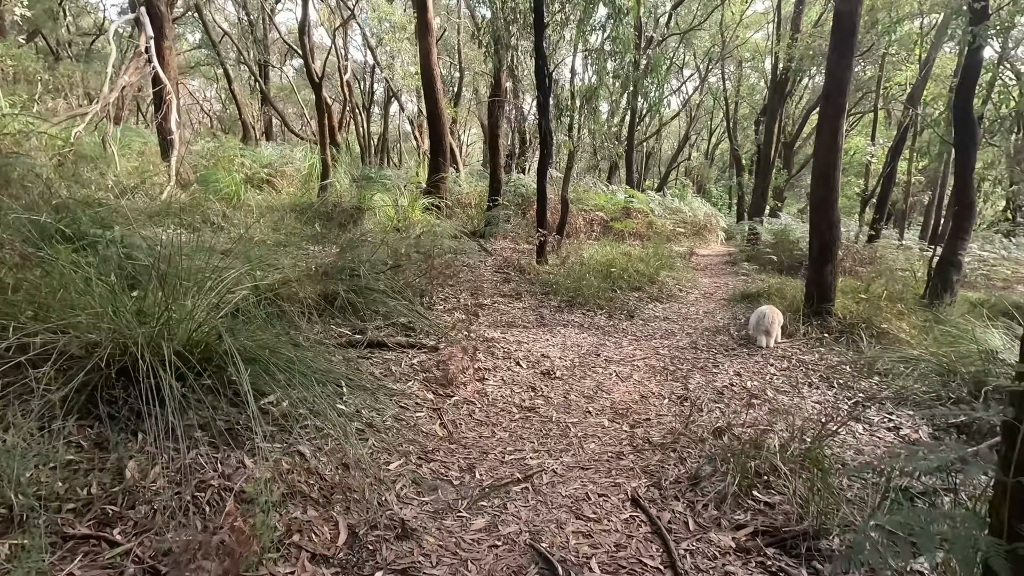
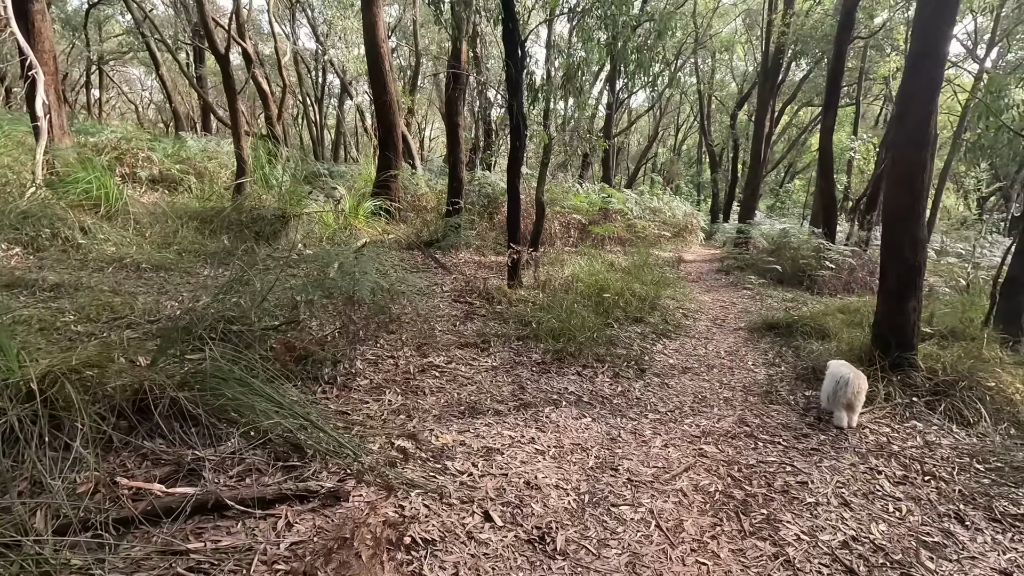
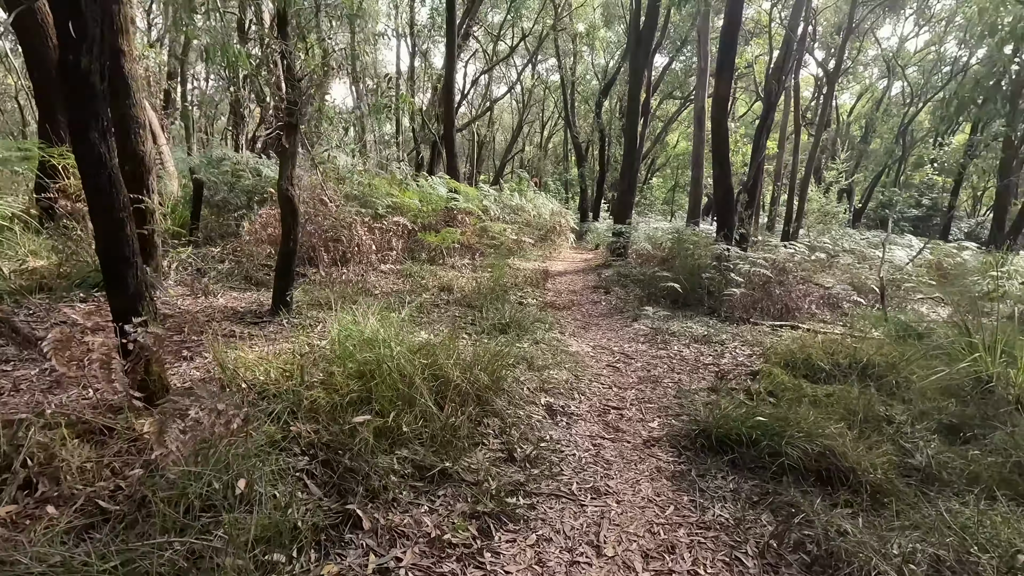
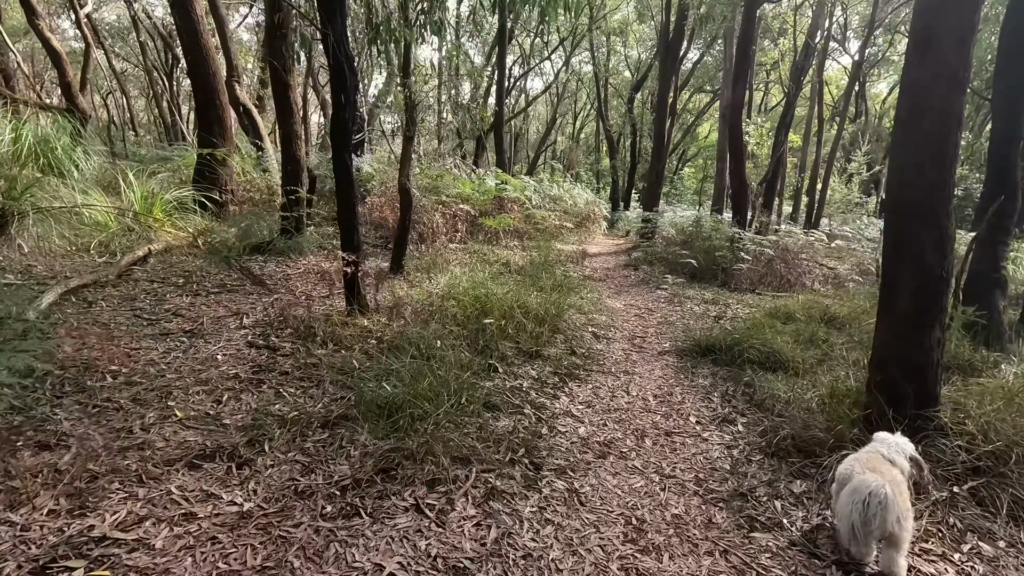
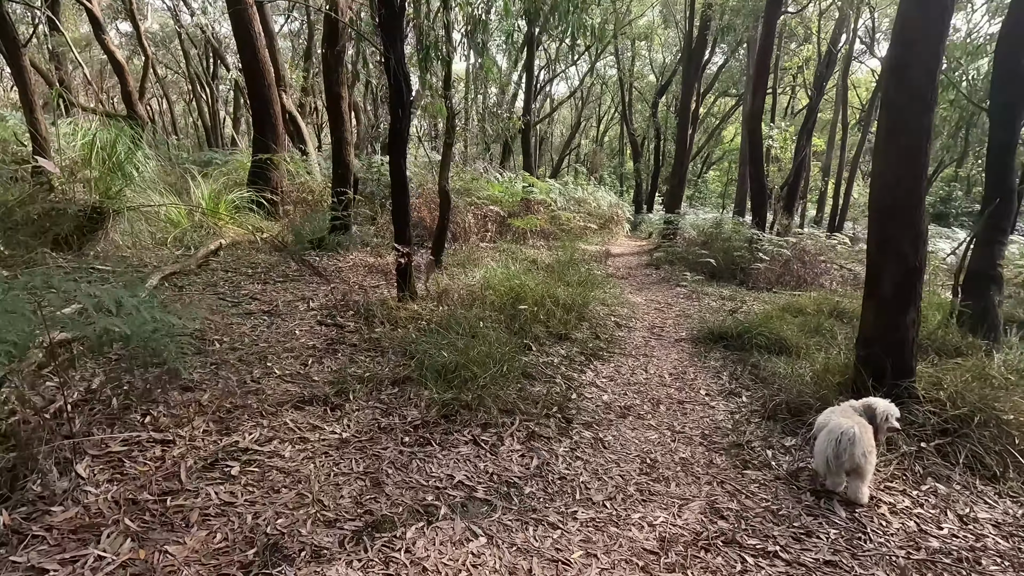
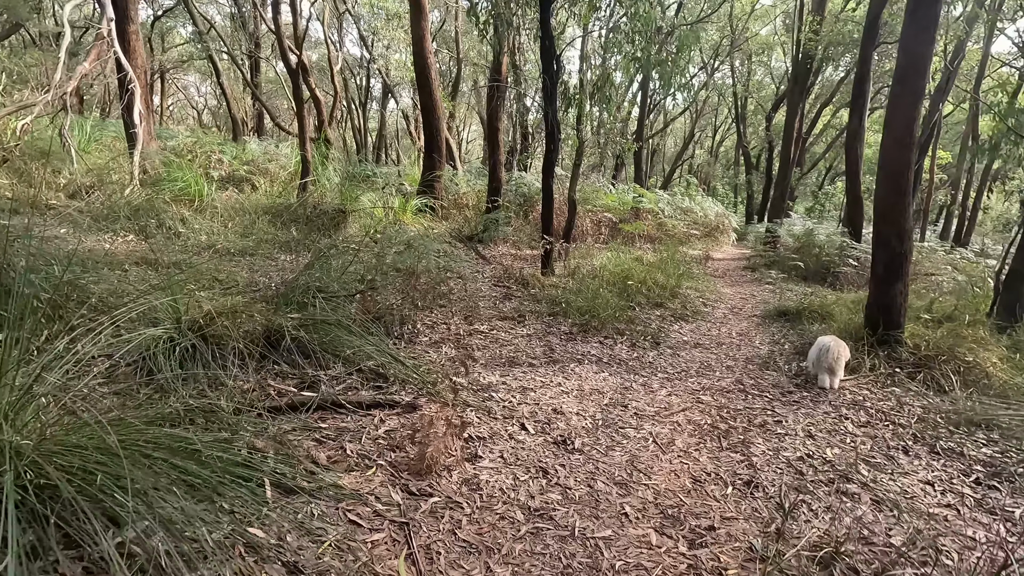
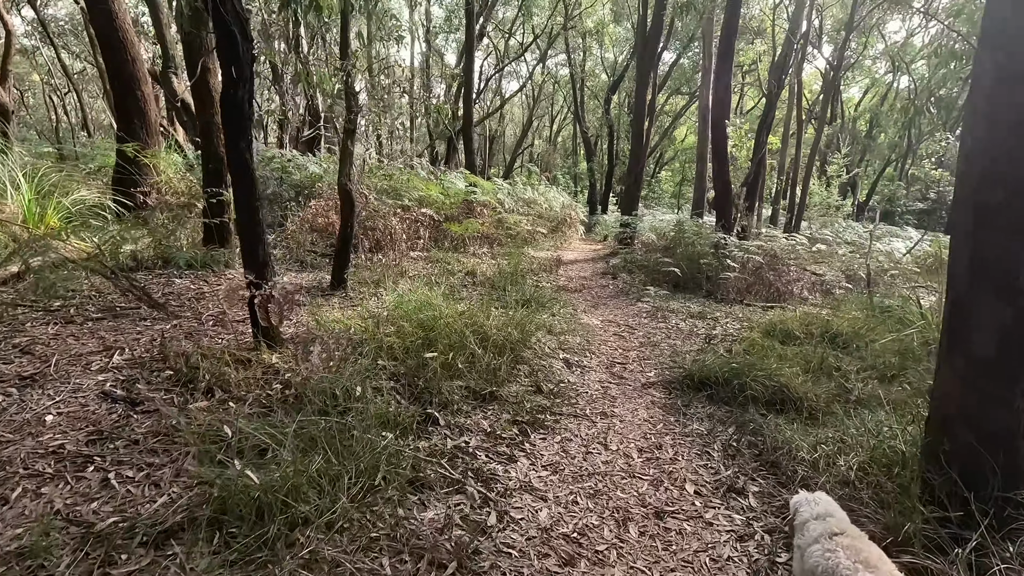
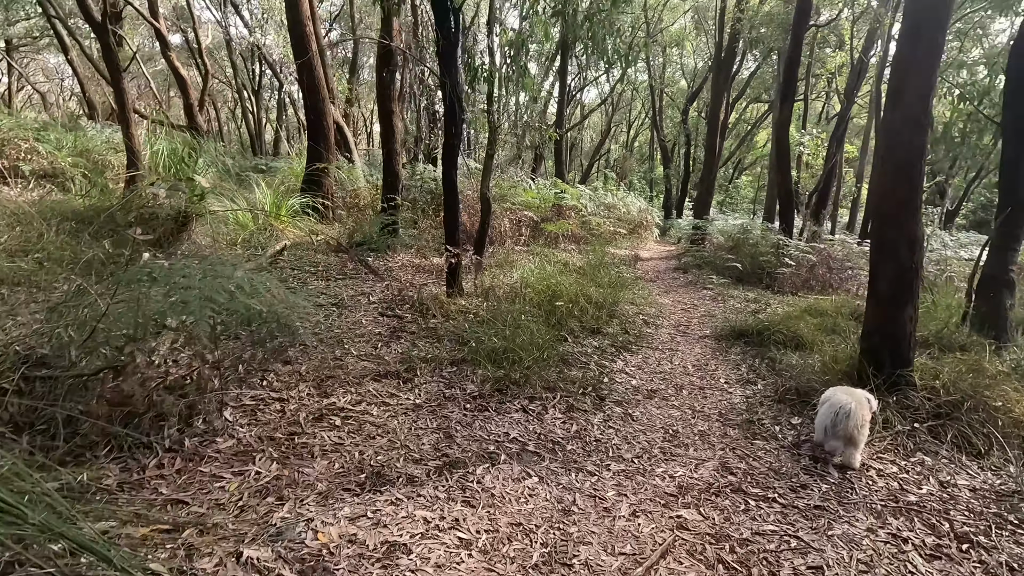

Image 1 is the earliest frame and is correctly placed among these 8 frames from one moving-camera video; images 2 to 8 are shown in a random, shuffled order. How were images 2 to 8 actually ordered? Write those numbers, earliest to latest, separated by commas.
6, 2, 8, 5, 4, 7, 3
